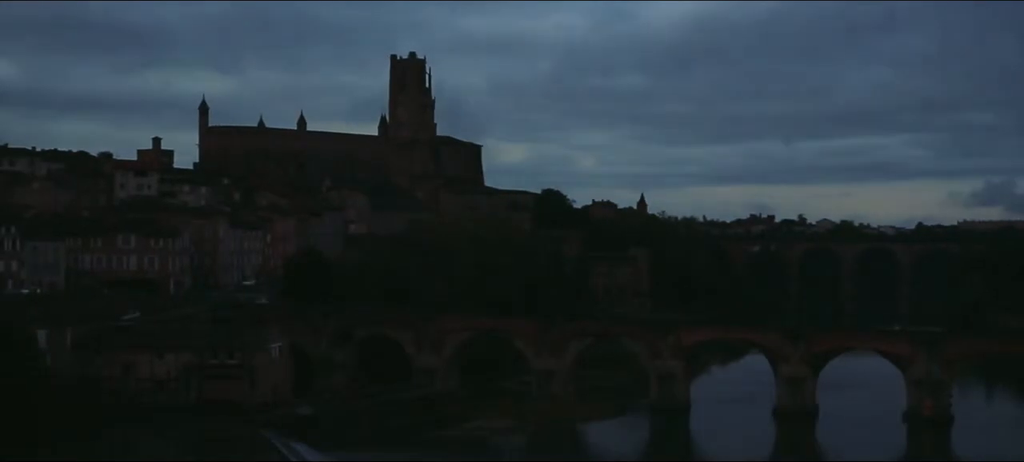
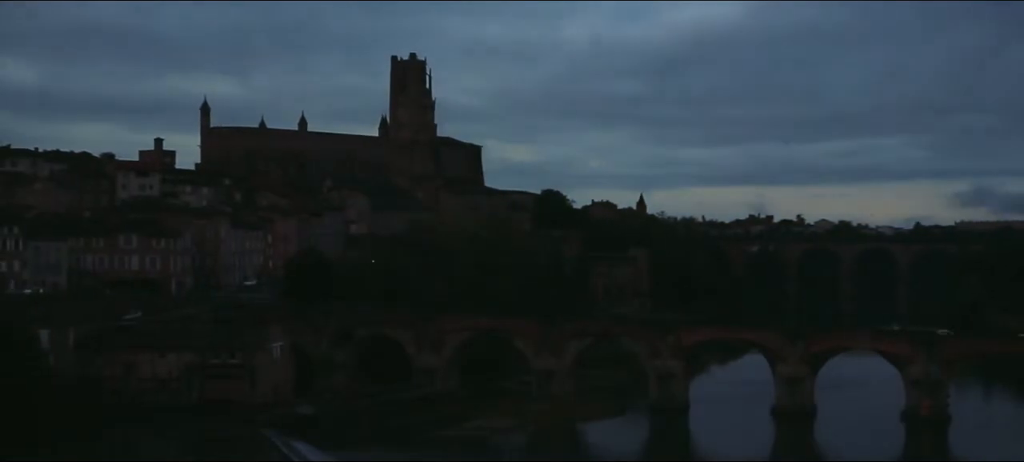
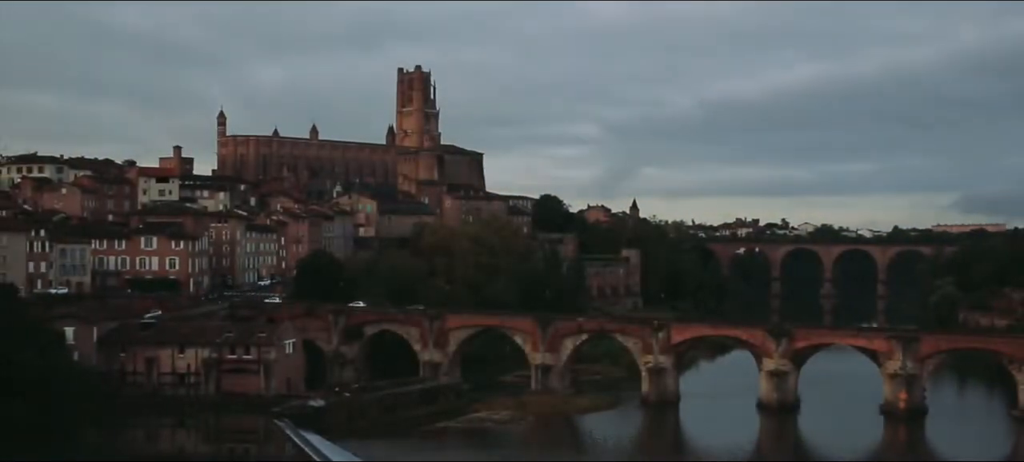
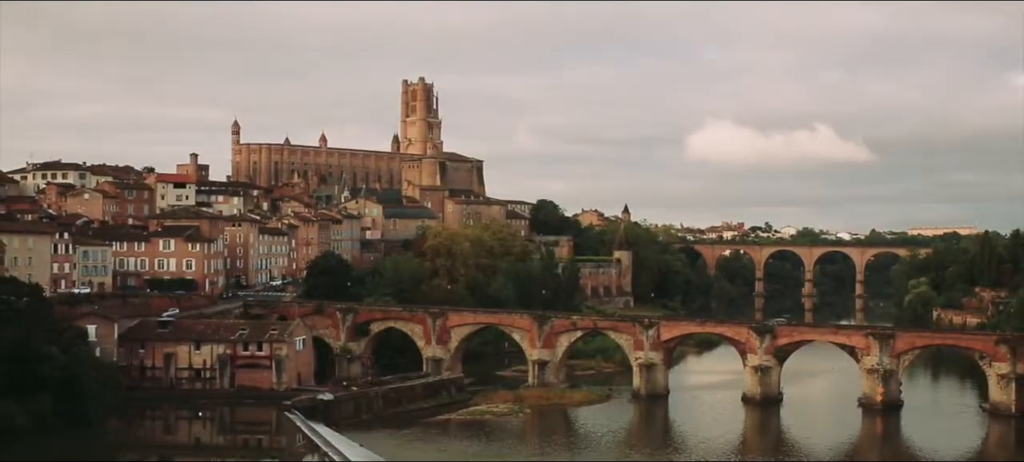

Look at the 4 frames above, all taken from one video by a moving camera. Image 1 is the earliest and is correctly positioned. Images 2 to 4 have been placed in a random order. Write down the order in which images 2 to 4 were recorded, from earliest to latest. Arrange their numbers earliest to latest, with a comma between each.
2, 3, 4
